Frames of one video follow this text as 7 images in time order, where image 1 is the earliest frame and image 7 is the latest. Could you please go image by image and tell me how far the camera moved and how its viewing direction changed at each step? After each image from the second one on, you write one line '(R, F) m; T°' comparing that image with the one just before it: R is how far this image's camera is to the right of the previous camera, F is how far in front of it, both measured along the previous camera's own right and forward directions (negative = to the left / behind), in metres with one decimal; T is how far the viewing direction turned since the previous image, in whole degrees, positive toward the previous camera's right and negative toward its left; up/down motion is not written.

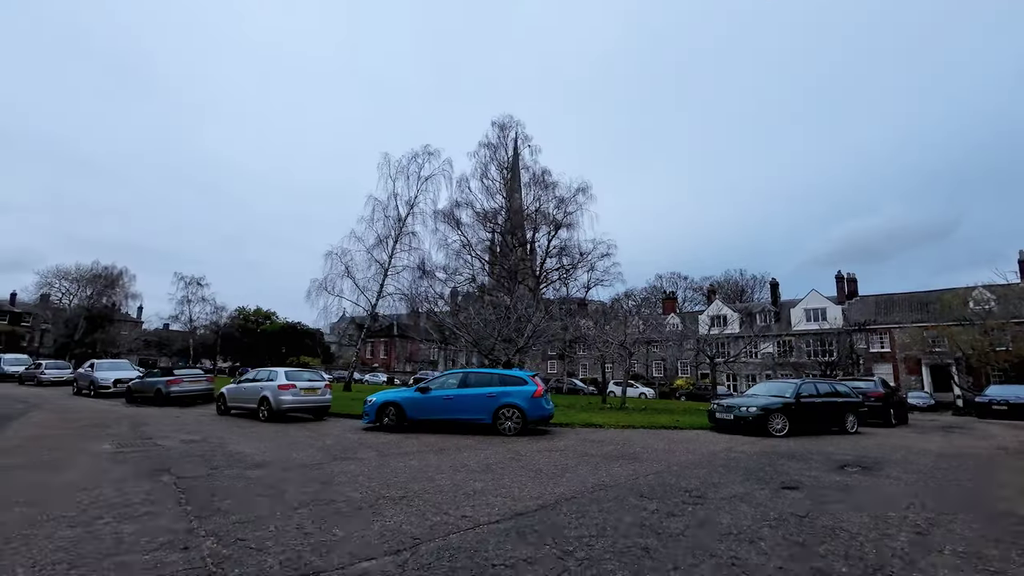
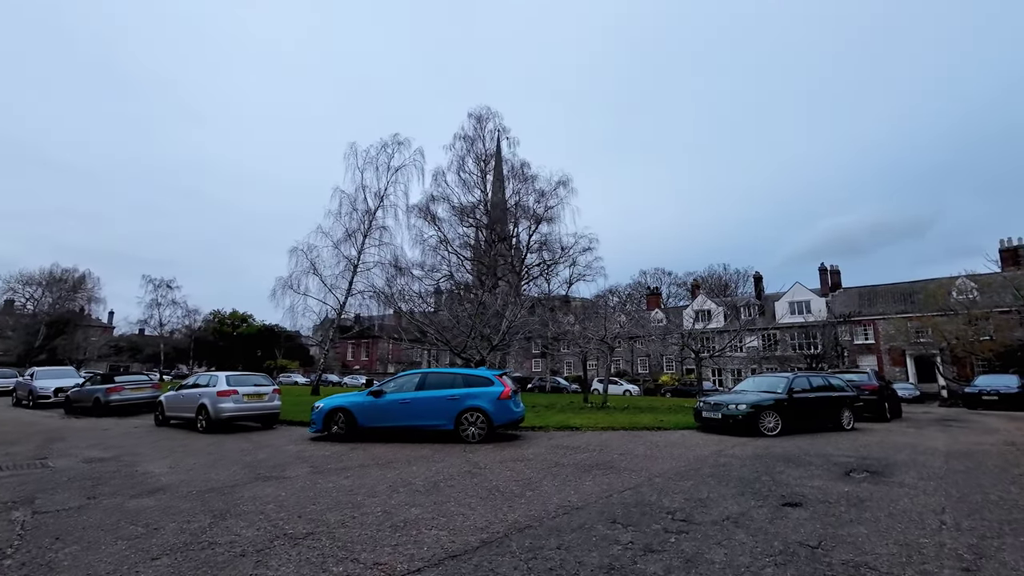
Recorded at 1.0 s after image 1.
(+0.5, +1.3) m; +2°
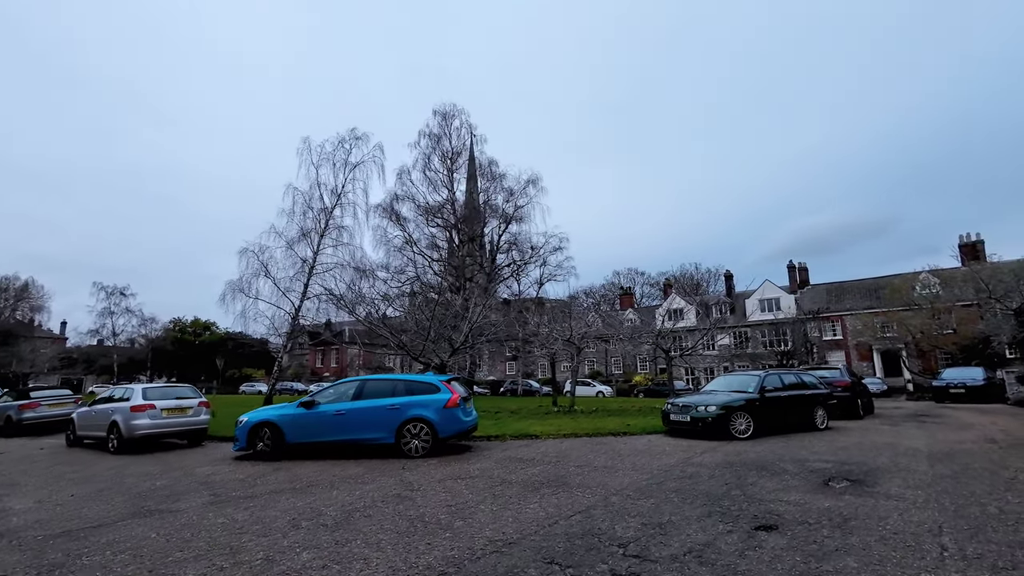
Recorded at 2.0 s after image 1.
(+0.6, +1.0) m; +3°
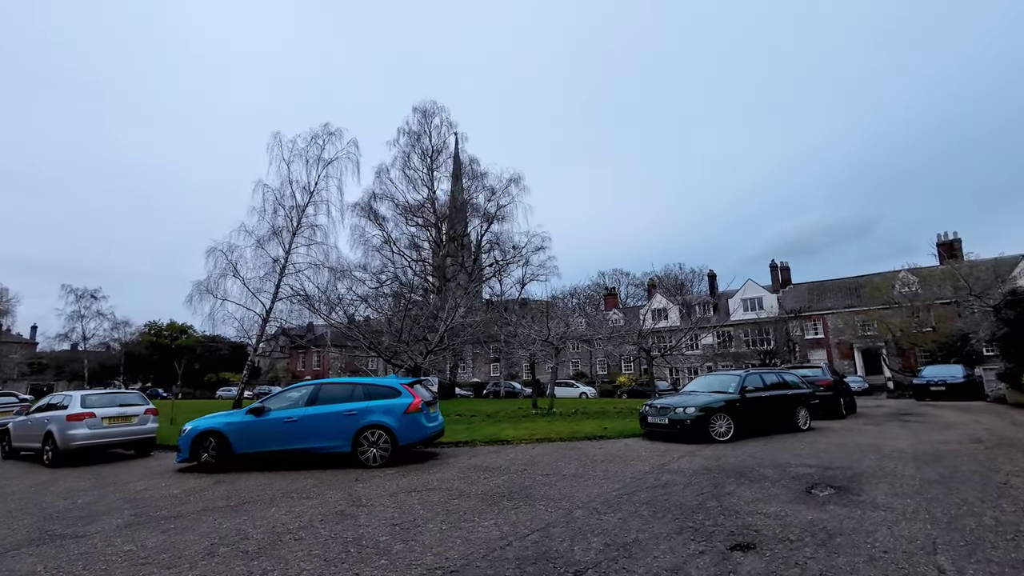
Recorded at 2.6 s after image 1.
(+0.4, +0.6) m; +2°
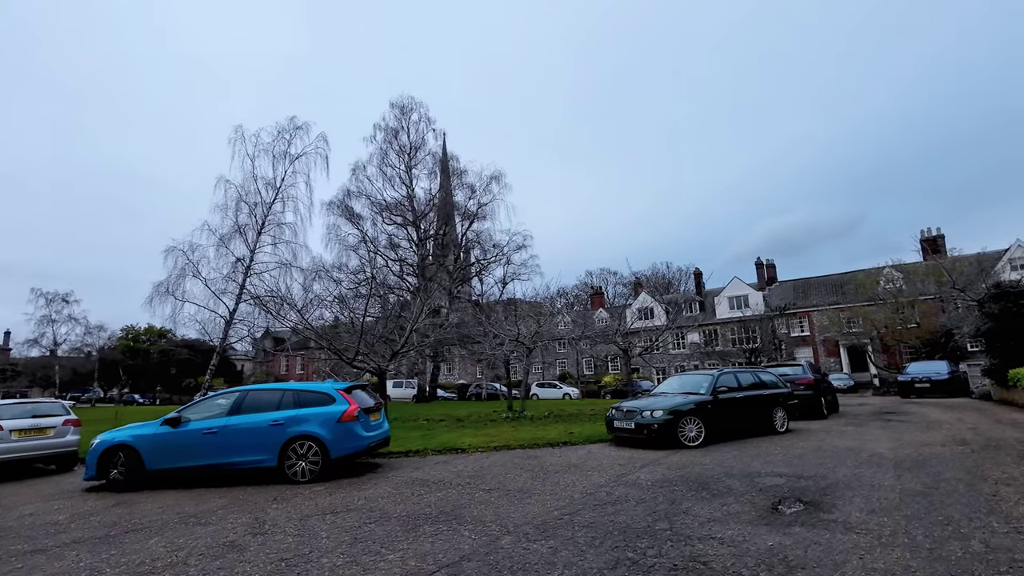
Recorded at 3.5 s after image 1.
(+0.8, +0.8) m; +1°
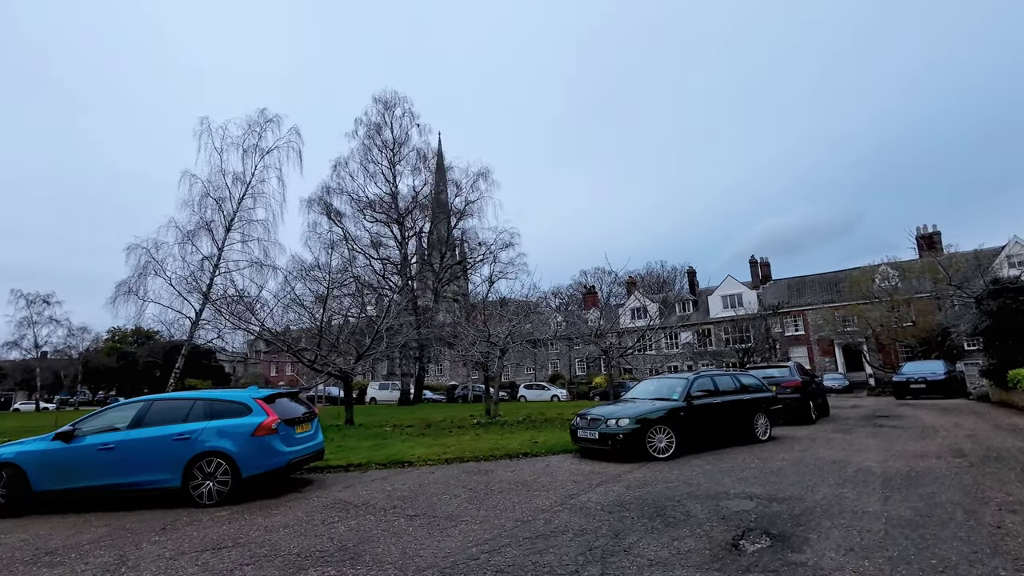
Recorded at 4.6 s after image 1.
(+0.9, +1.0) m; 0°
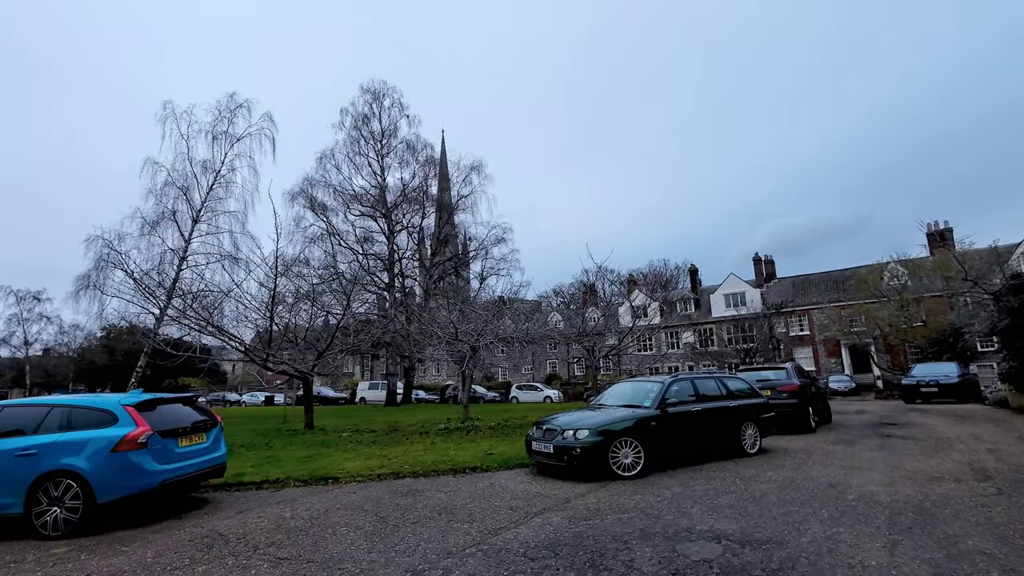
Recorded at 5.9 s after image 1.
(+1.0, +1.3) m; -1°
